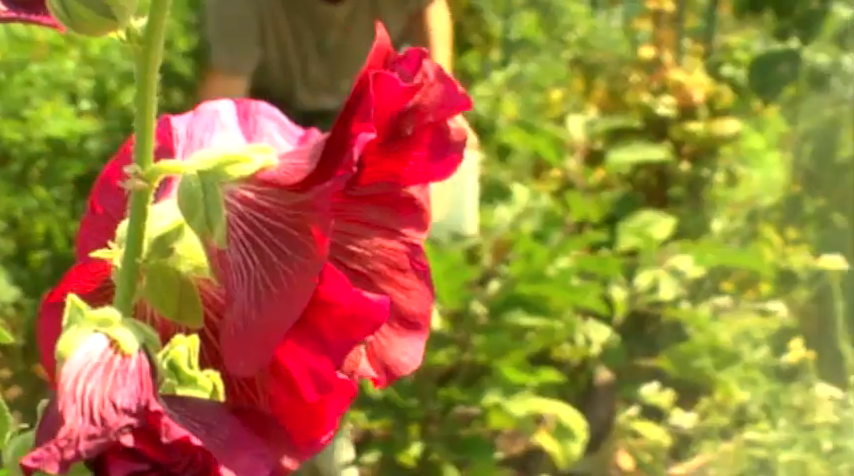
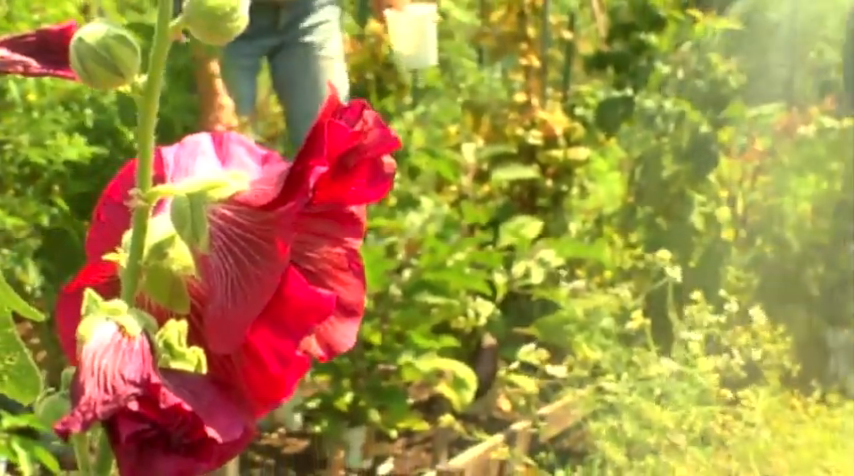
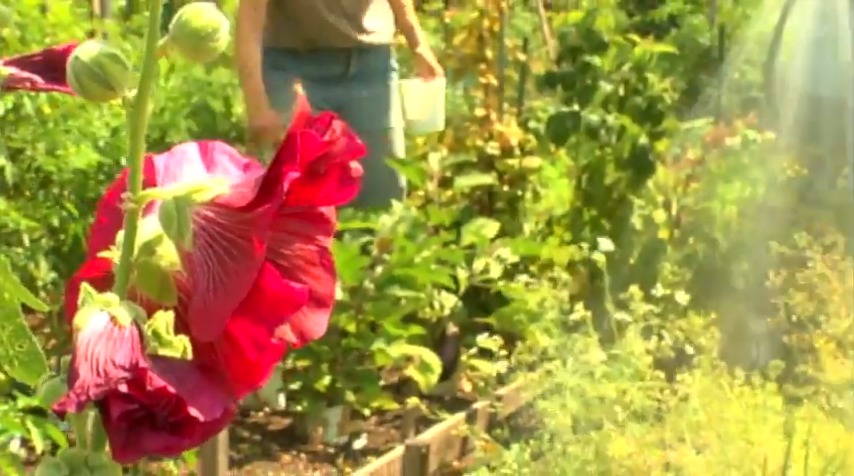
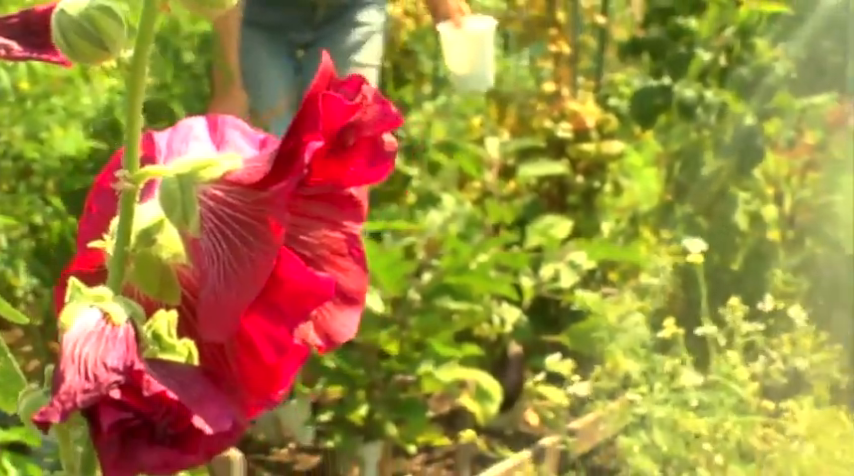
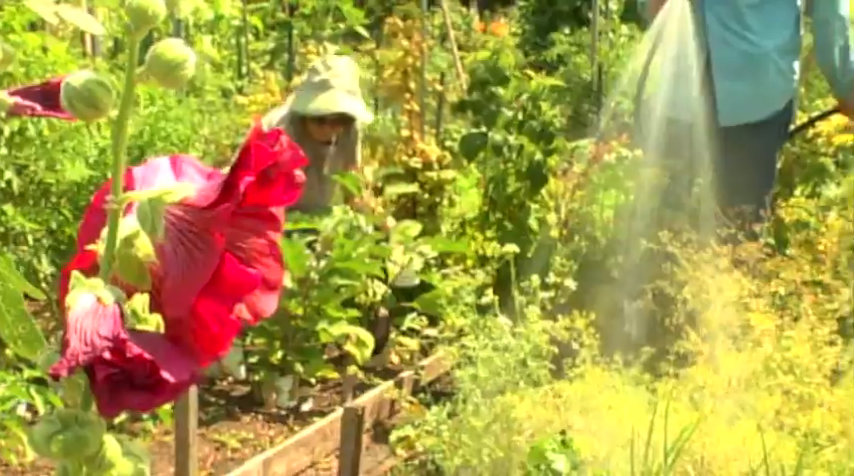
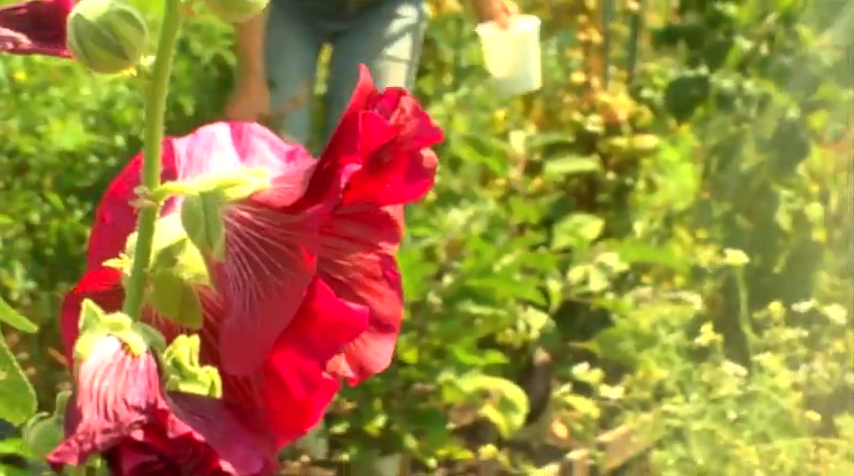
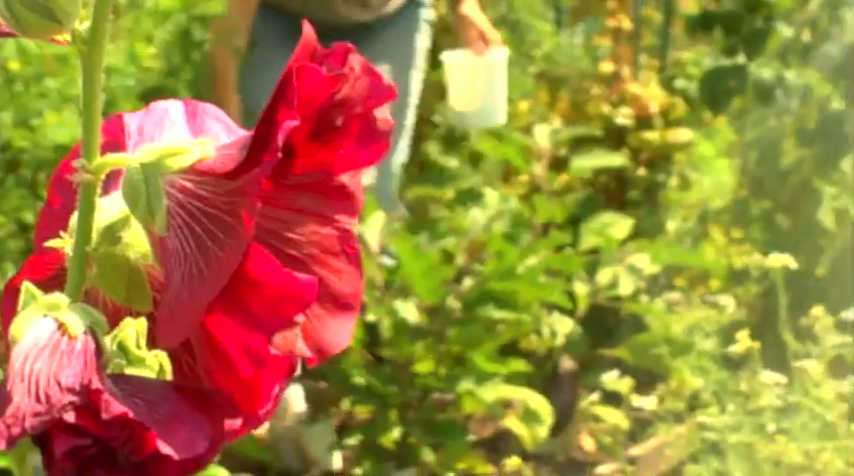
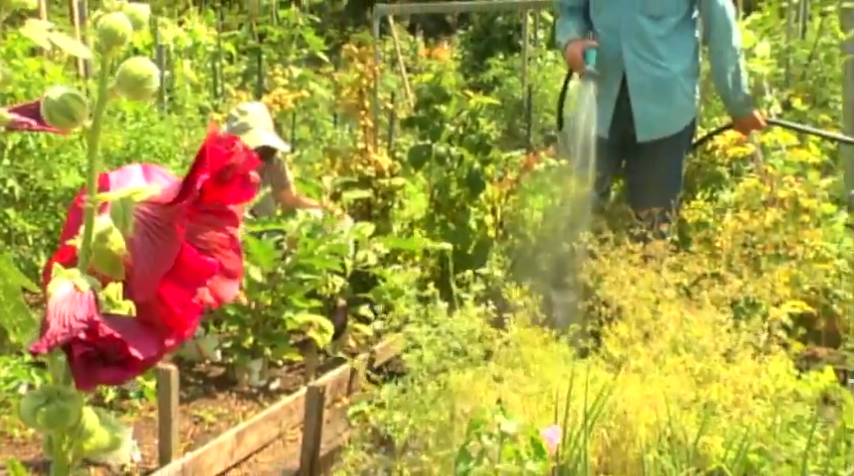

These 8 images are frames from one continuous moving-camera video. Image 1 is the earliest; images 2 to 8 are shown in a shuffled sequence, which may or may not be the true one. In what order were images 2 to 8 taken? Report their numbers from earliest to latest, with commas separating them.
7, 6, 4, 2, 3, 5, 8
